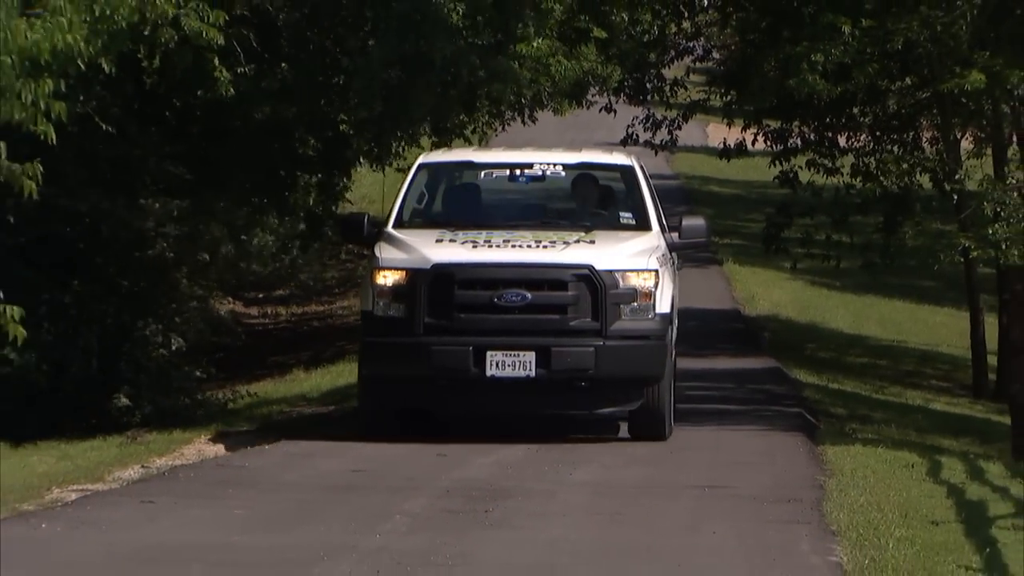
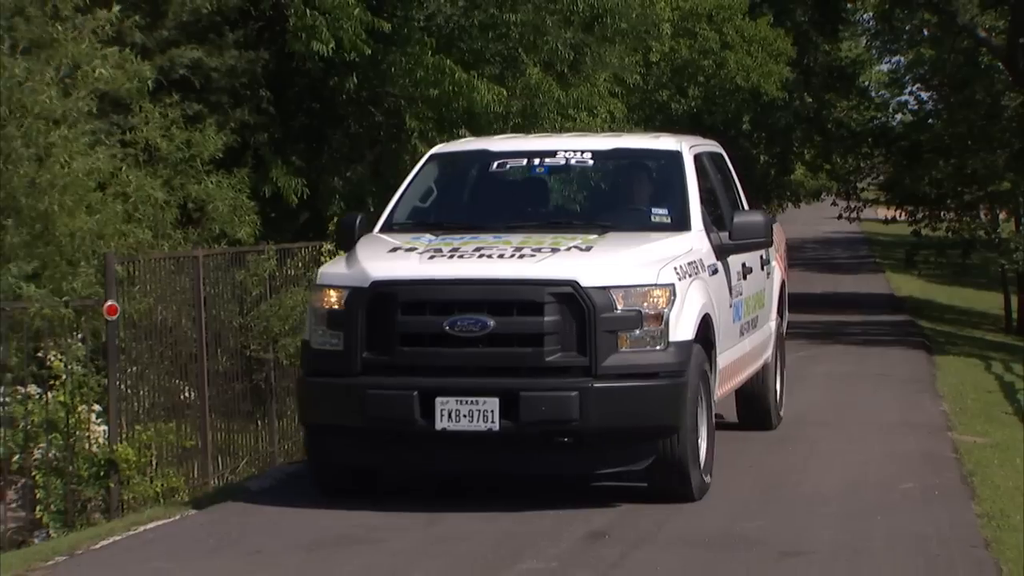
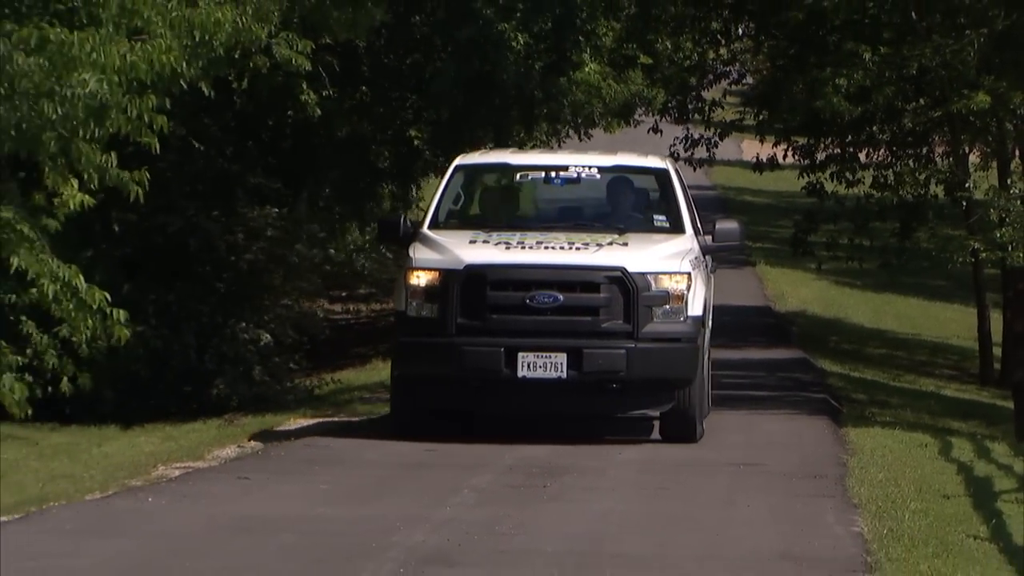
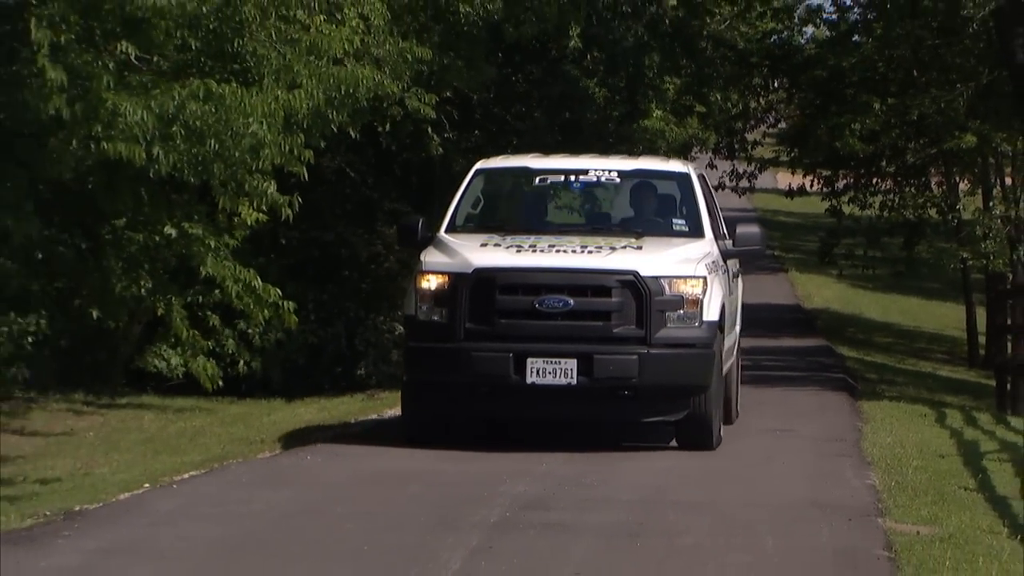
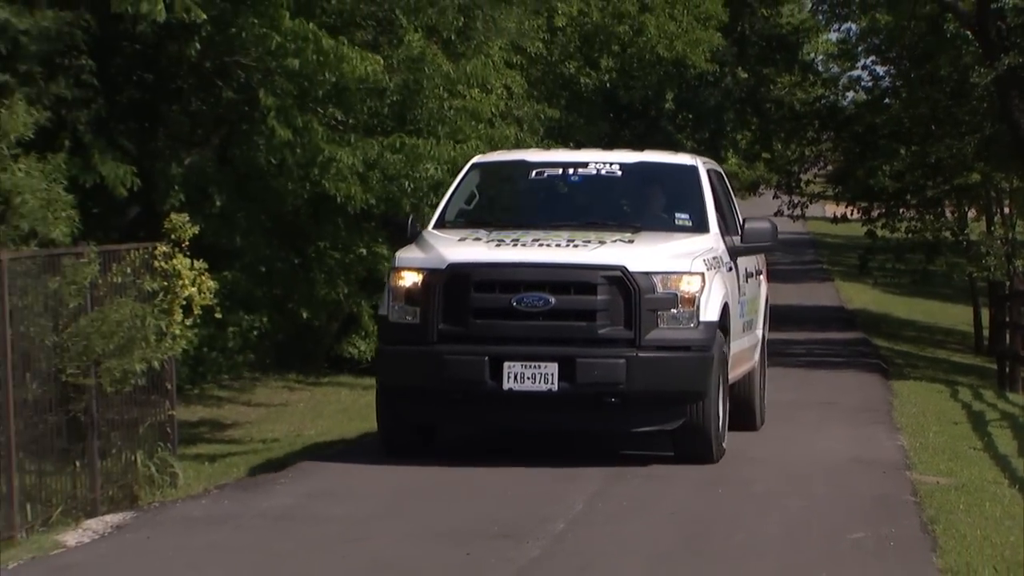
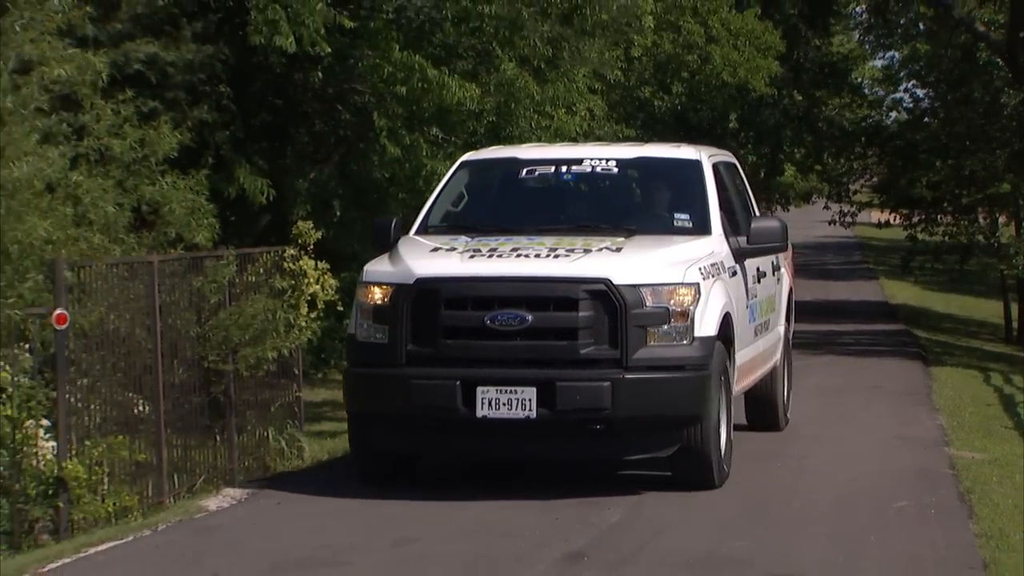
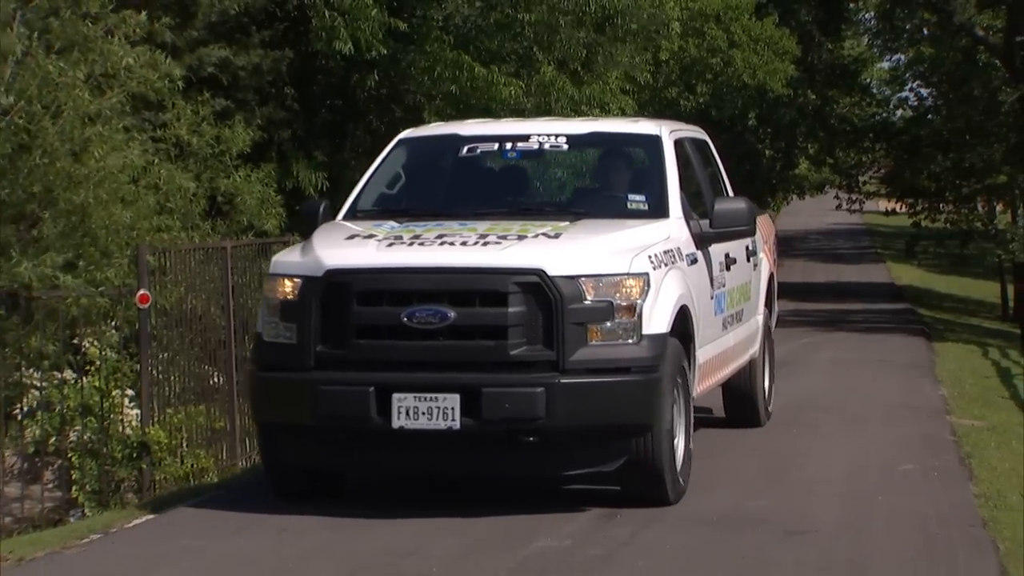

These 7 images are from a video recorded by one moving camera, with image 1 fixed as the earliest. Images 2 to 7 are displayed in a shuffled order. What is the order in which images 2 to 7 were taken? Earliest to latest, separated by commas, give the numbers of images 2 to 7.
3, 4, 5, 6, 2, 7
